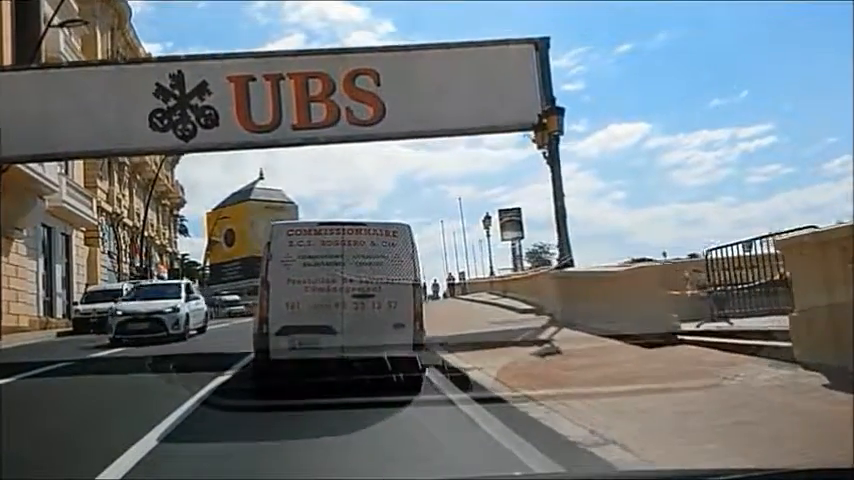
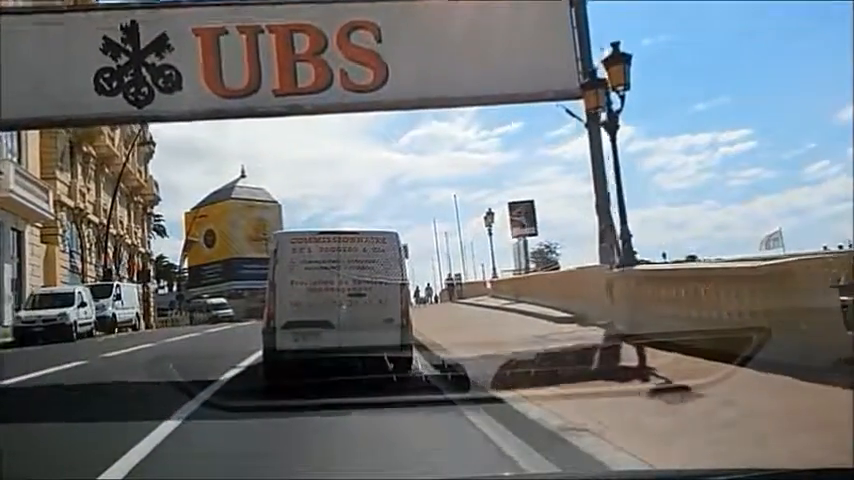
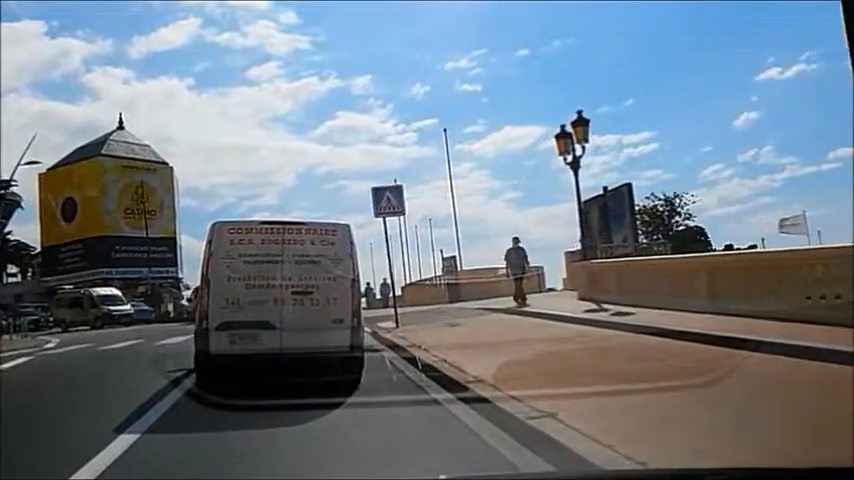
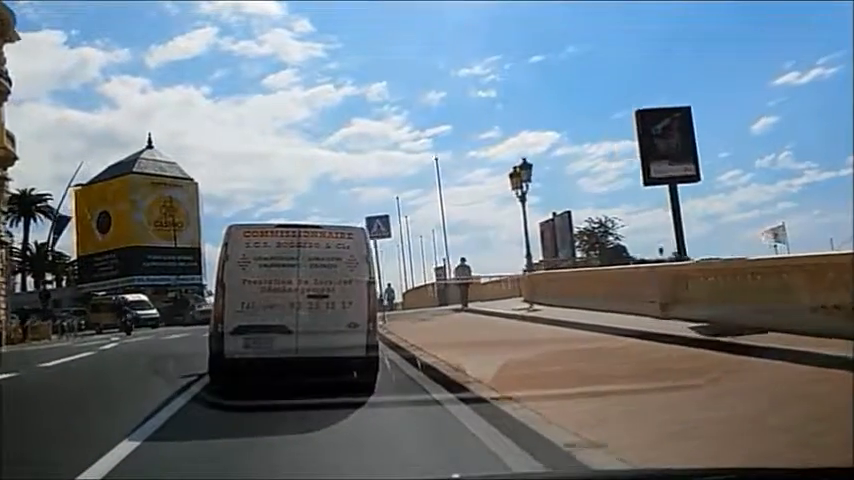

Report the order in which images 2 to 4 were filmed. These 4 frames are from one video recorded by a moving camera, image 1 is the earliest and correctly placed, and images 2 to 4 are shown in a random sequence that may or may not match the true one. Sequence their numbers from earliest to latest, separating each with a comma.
2, 4, 3
